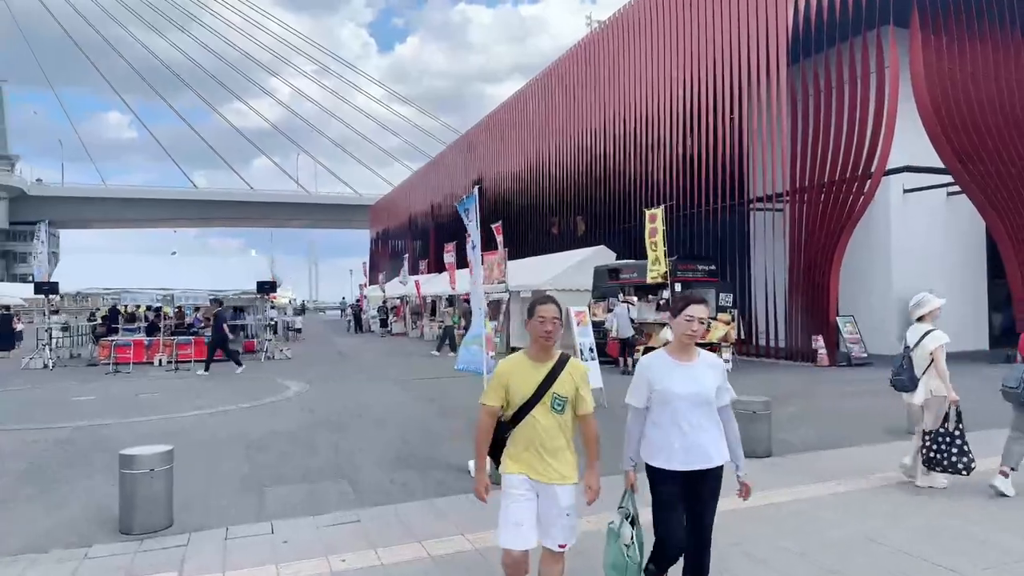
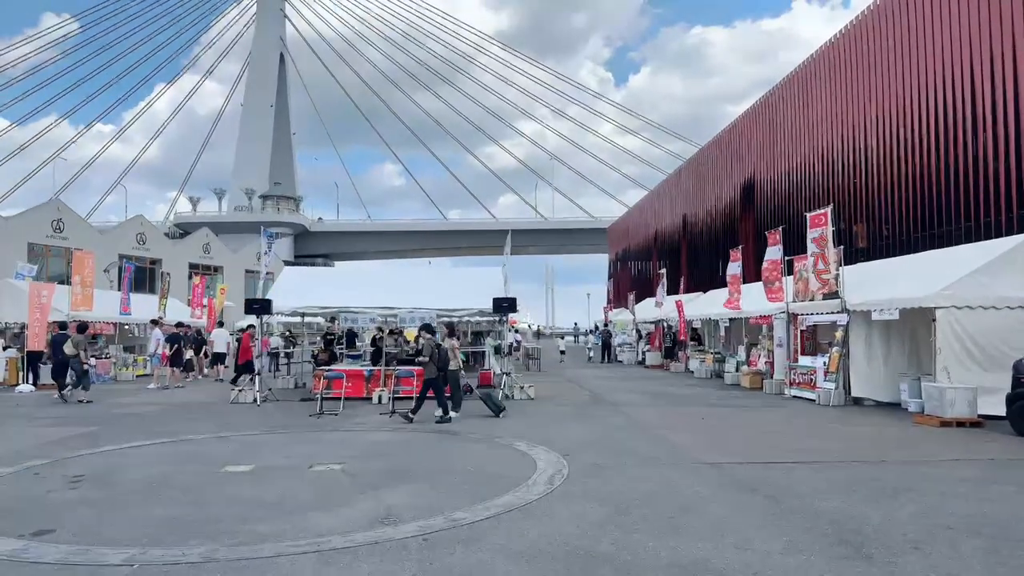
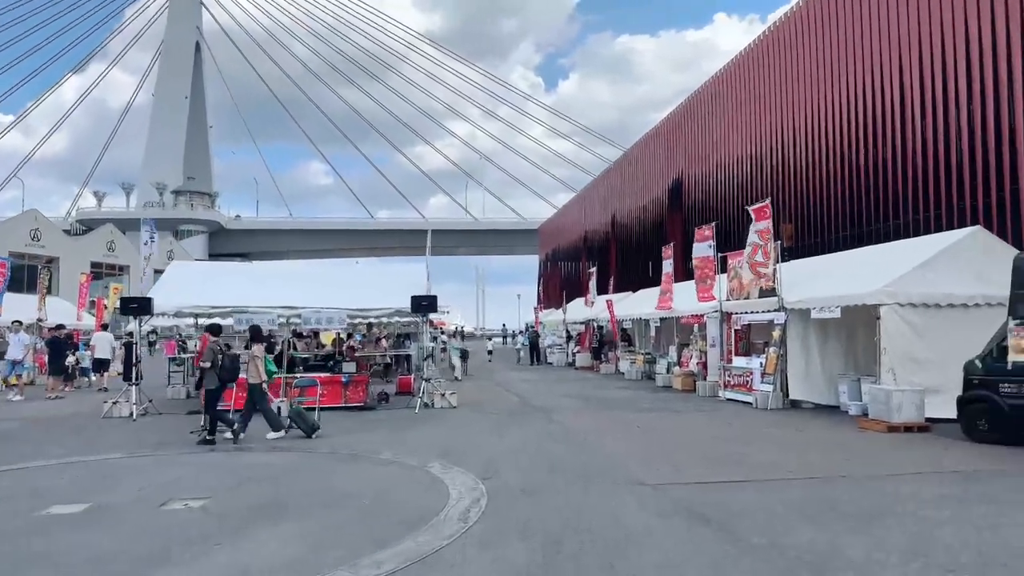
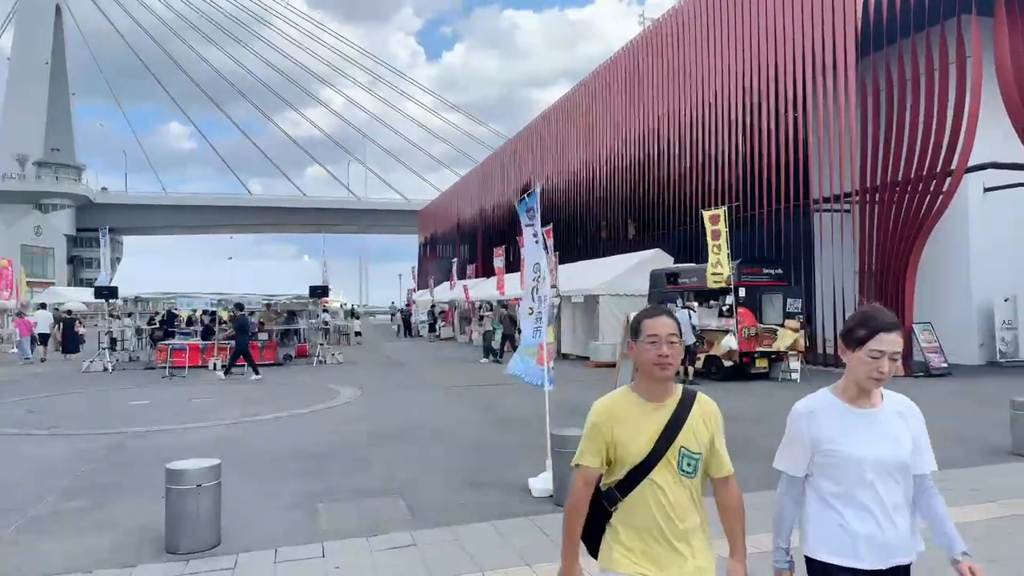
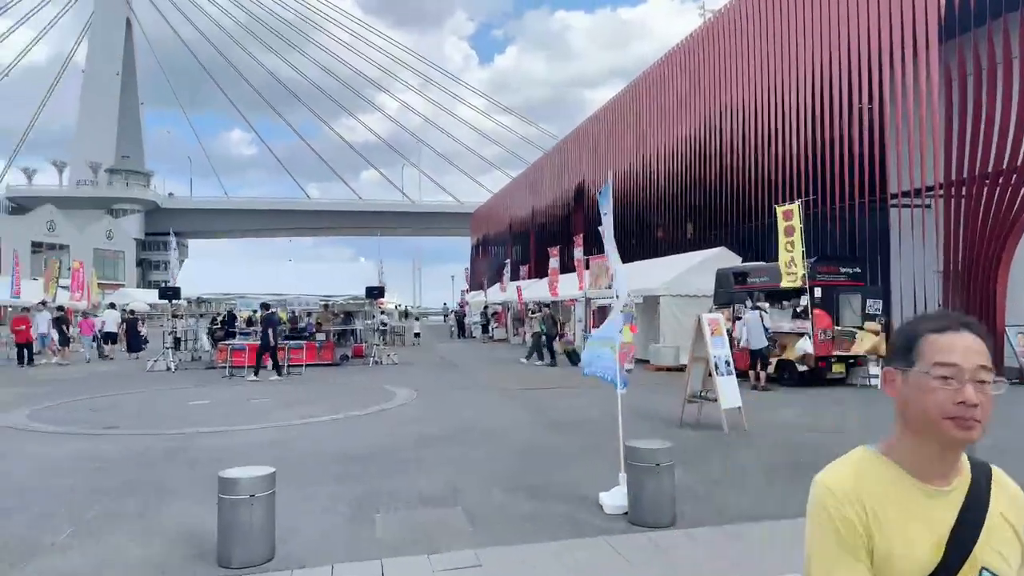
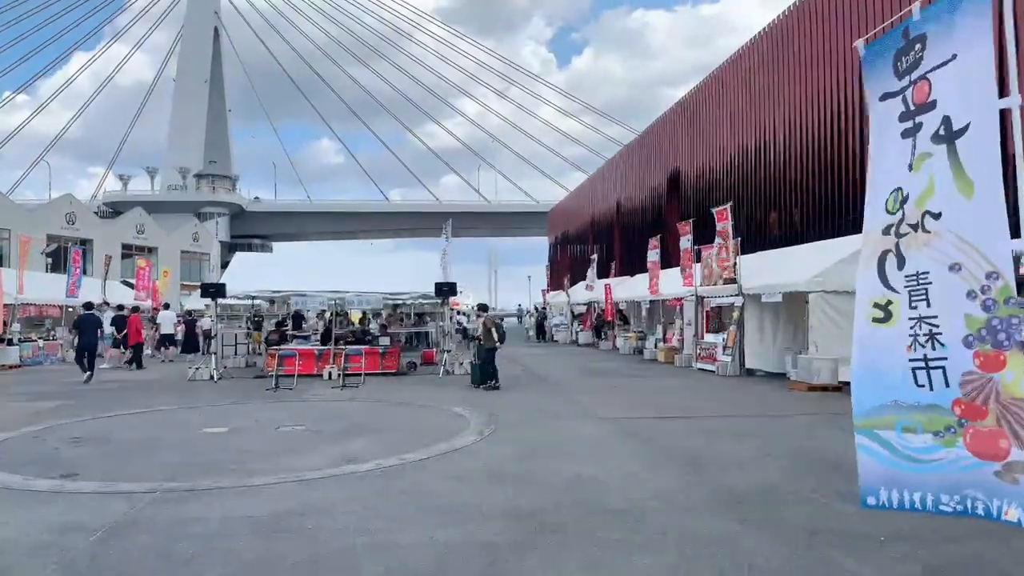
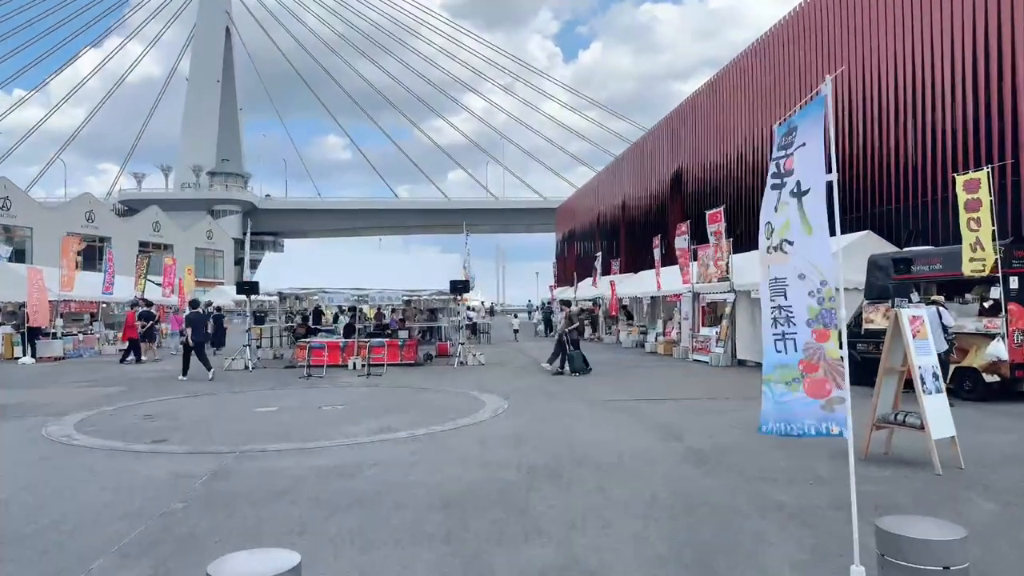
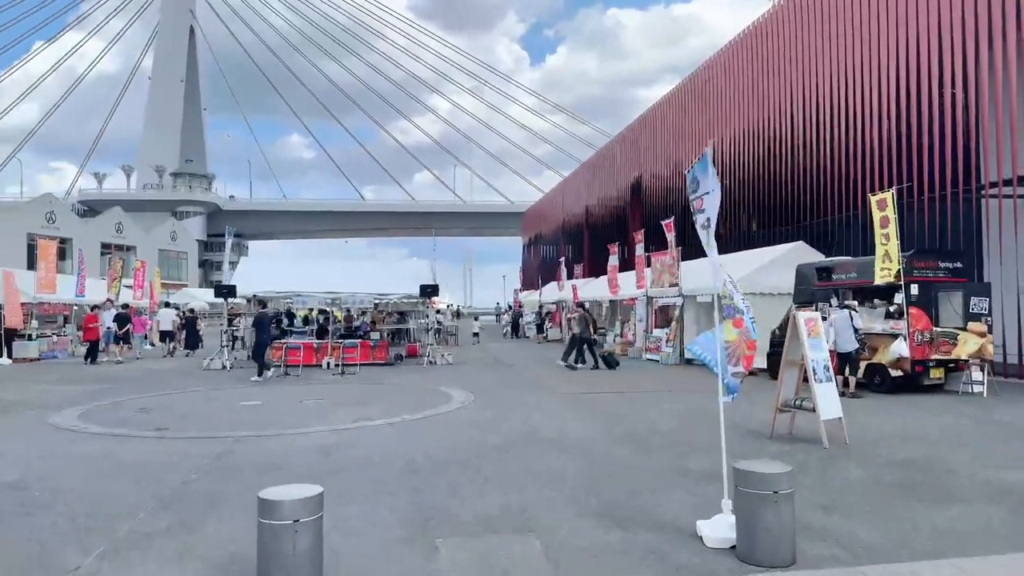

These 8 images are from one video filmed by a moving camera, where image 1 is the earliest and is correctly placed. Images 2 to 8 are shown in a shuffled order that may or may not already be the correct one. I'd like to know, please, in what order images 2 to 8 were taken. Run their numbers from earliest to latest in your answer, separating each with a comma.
4, 5, 8, 7, 6, 2, 3
